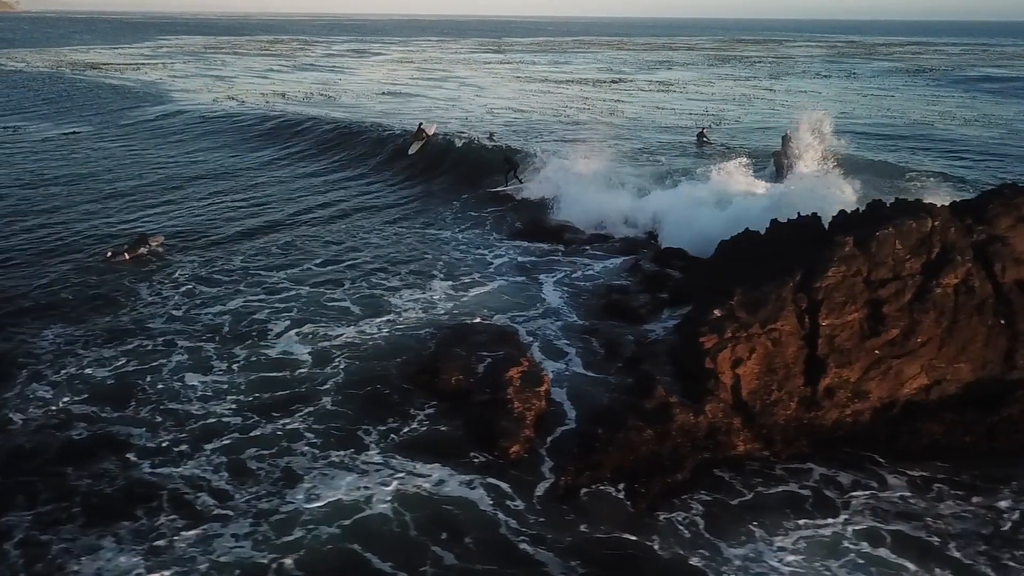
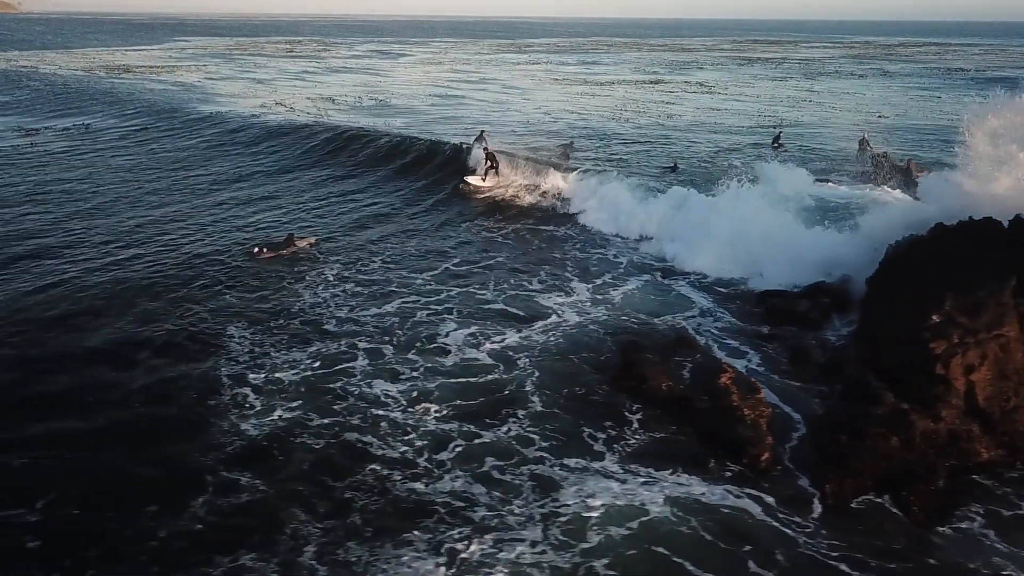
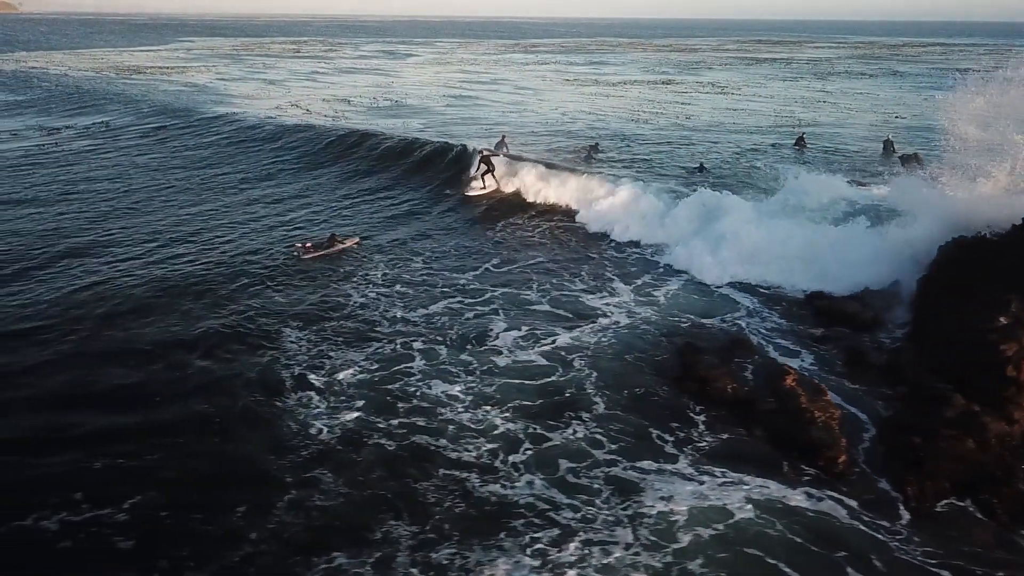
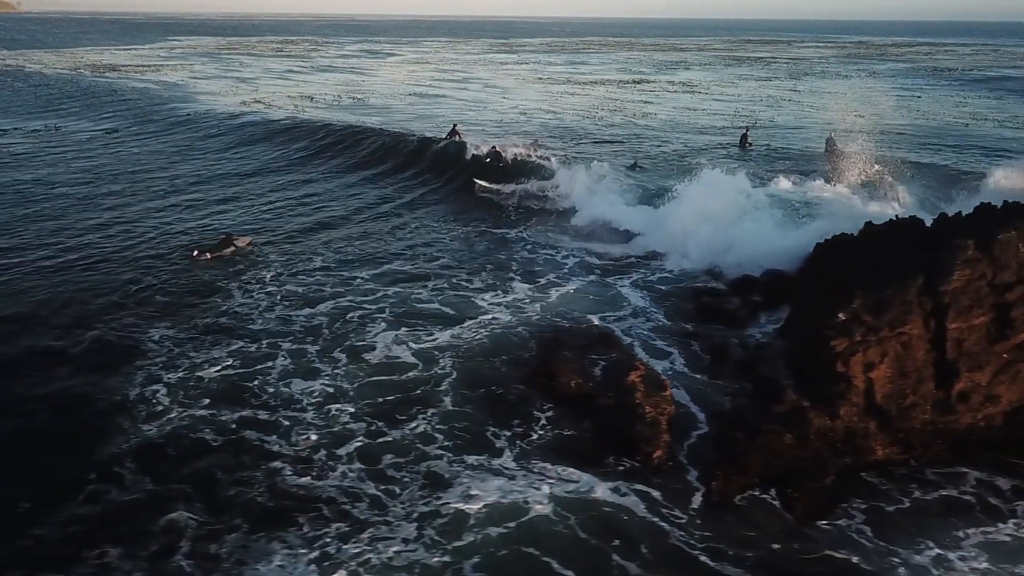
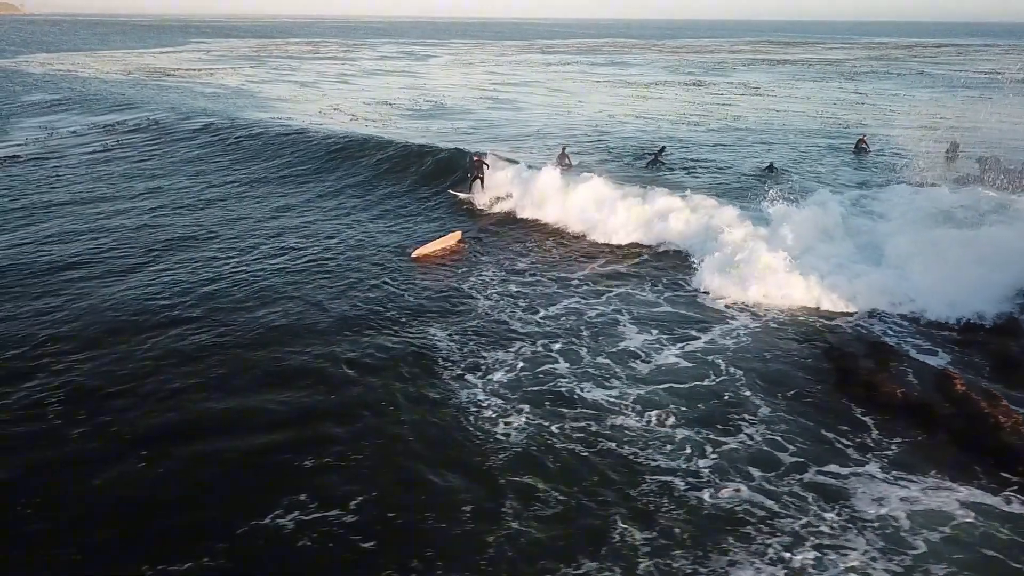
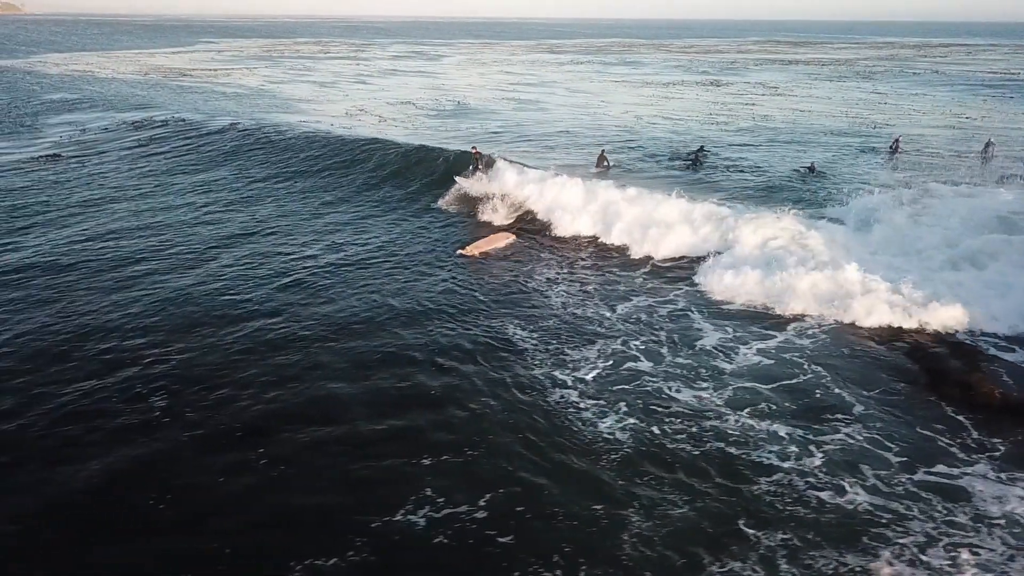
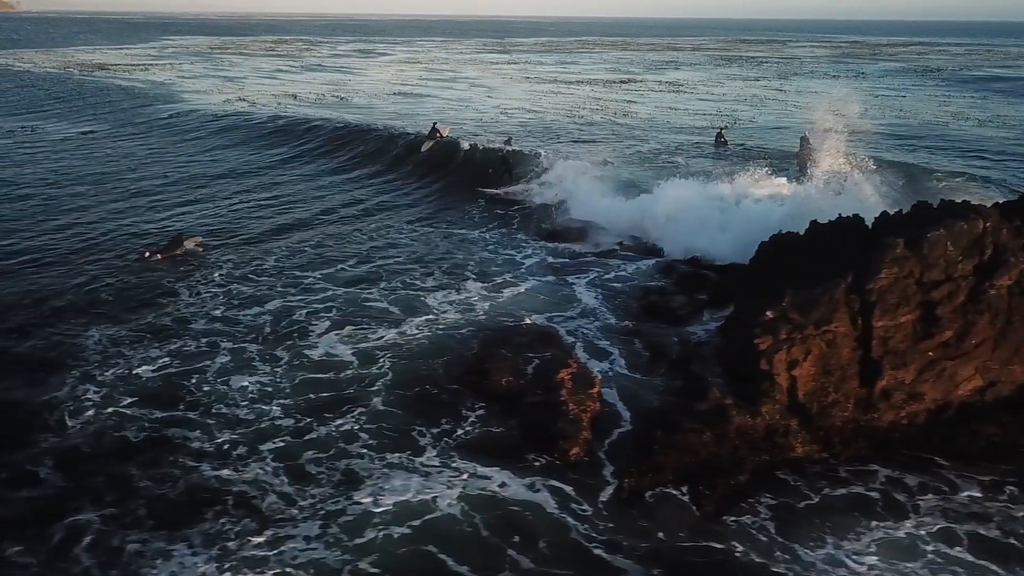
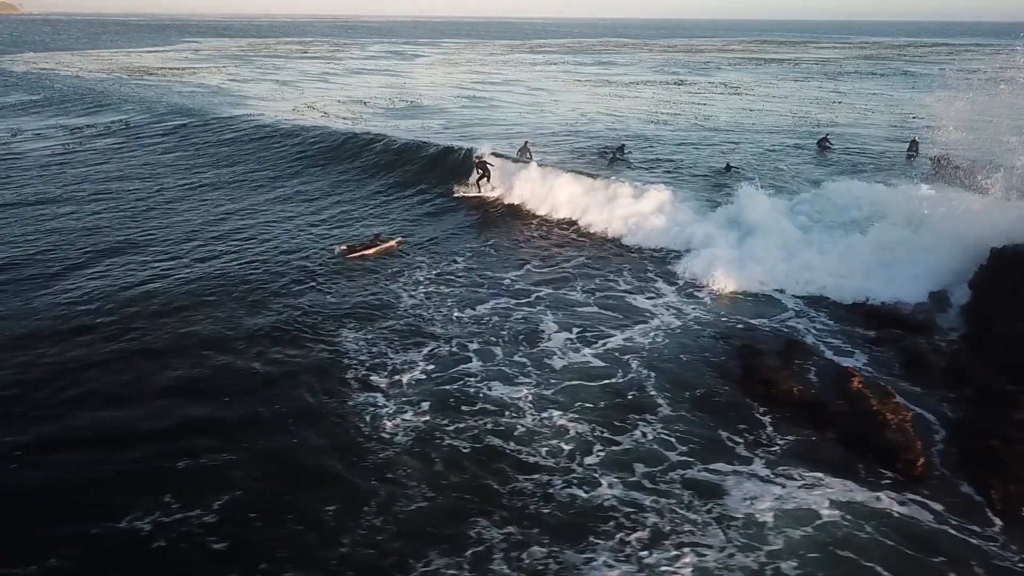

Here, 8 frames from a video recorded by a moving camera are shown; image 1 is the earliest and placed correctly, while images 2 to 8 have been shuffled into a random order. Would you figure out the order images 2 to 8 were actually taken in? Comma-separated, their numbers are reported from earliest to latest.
7, 4, 2, 3, 8, 5, 6
